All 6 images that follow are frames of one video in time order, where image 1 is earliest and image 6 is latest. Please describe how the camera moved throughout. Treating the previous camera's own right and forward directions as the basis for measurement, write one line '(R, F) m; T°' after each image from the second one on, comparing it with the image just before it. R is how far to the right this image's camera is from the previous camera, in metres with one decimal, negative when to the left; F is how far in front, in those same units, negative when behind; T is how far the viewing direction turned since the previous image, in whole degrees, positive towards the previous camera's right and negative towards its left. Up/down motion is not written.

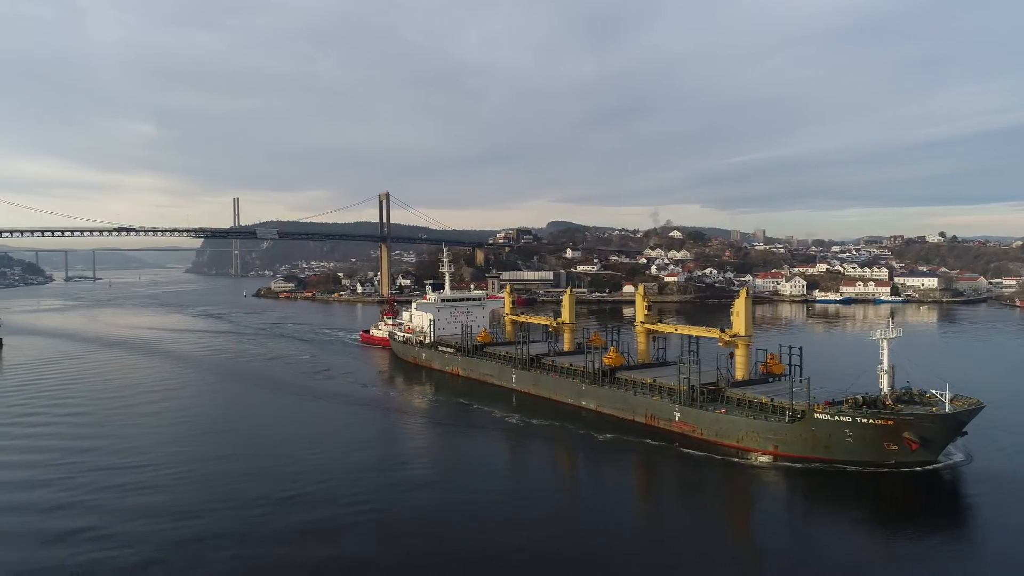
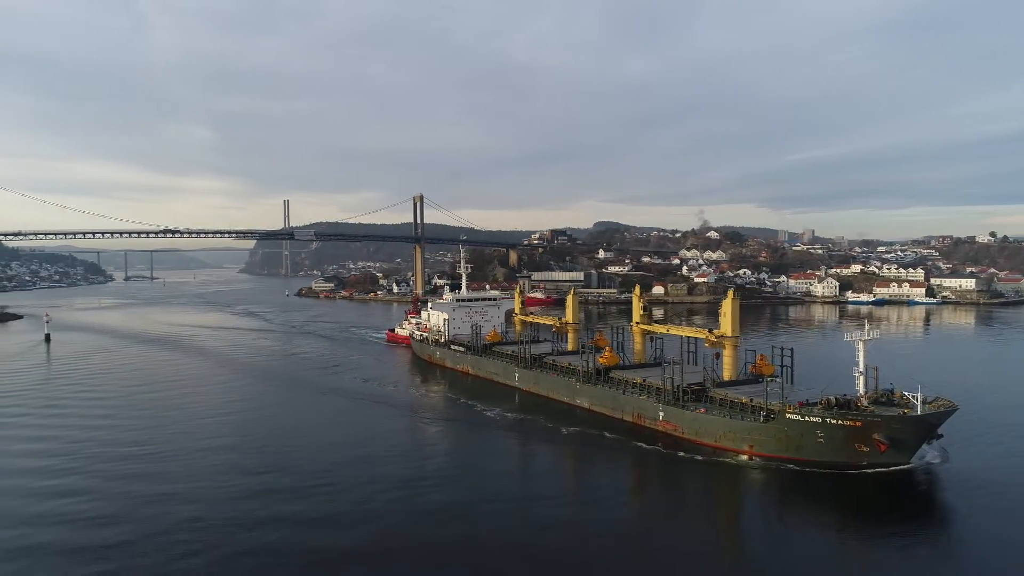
(+0.7, -0.2) m; -3°
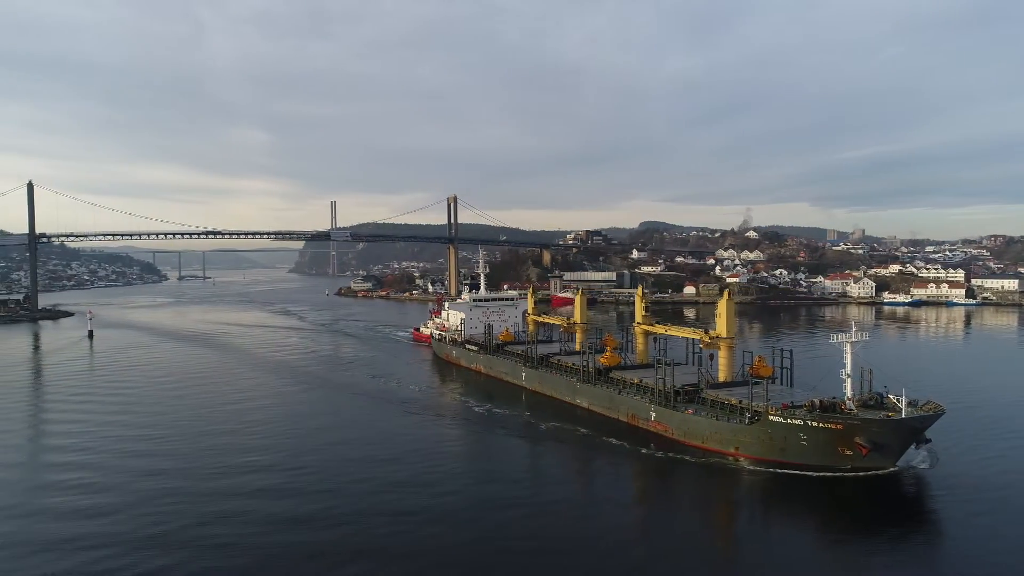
(+0.6, -0.1) m; -3°
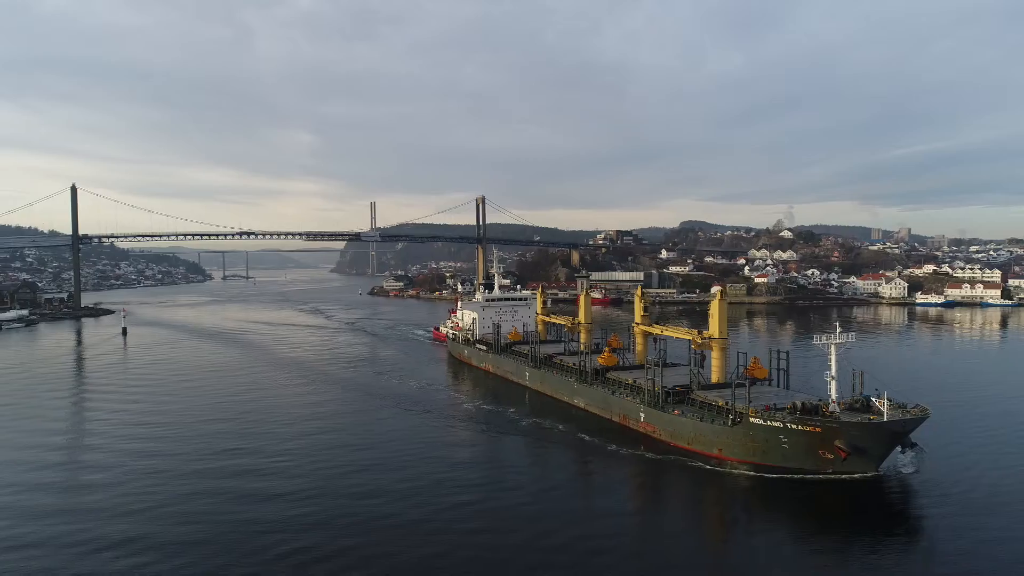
(+0.6, -0.1) m; -2°
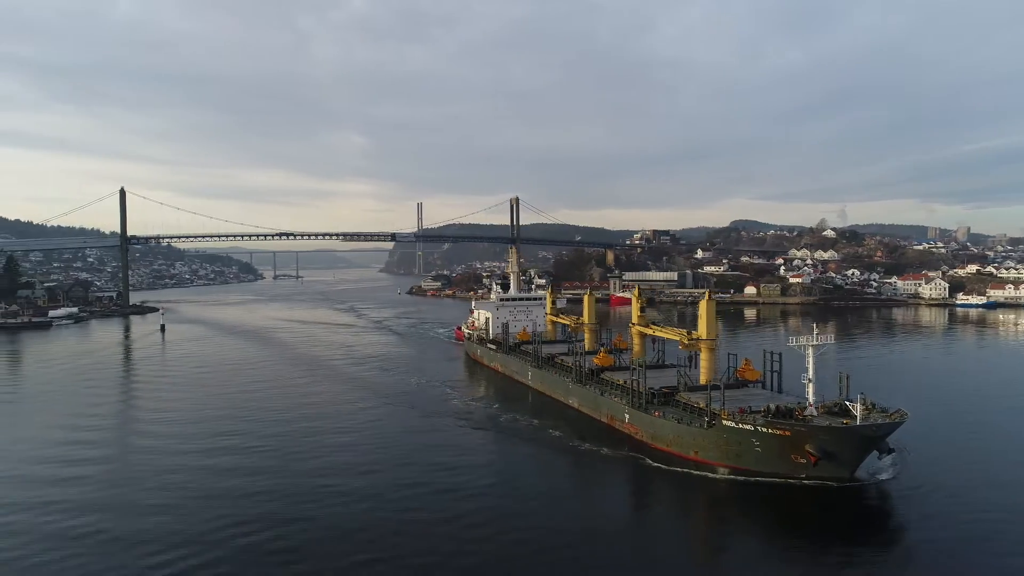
(+0.8, 0.0) m; -3°
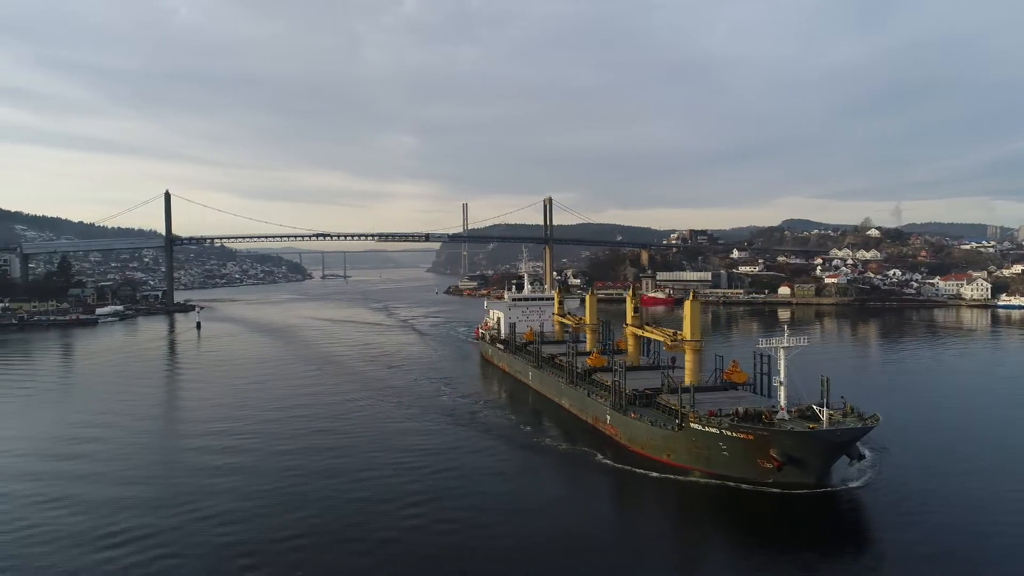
(+0.8, 0.0) m; -3°
